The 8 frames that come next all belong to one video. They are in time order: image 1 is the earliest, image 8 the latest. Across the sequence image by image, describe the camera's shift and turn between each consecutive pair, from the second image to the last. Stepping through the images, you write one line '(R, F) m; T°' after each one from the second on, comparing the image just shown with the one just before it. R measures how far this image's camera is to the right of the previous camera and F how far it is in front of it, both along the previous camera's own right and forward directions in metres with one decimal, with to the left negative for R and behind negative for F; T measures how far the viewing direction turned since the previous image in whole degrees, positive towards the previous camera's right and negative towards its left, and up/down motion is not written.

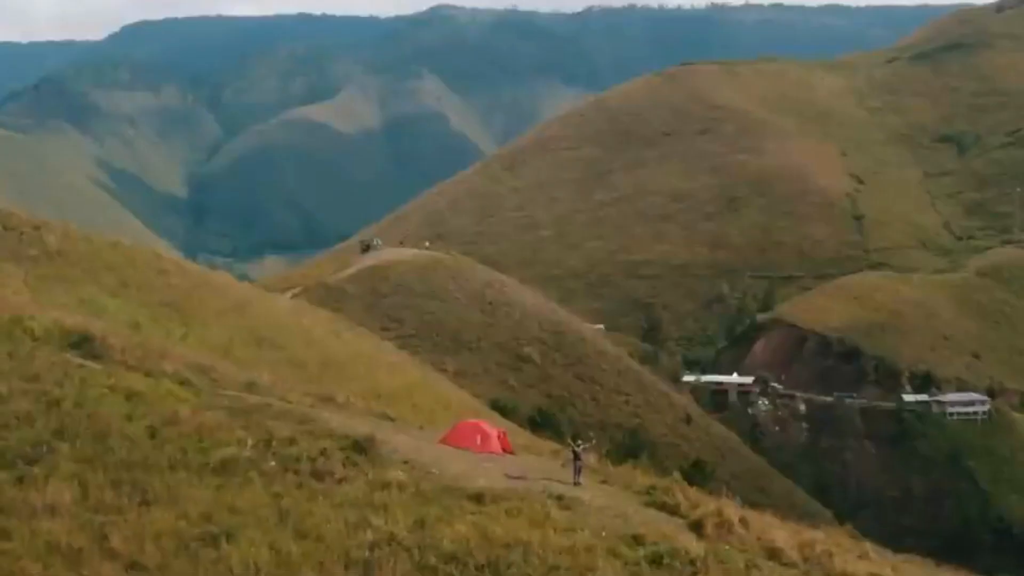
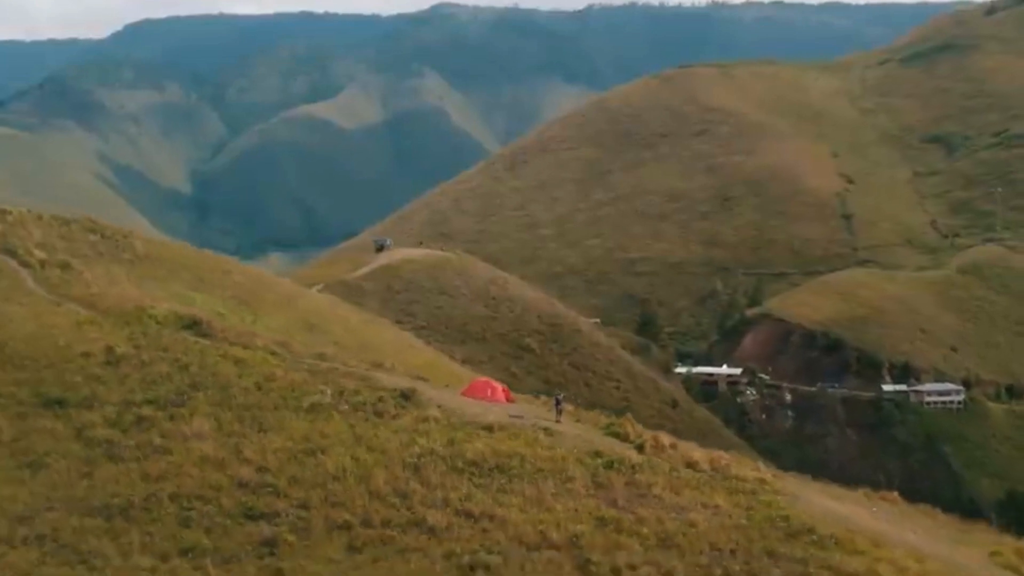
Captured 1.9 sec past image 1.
(0.0, -4.9) m; 0°
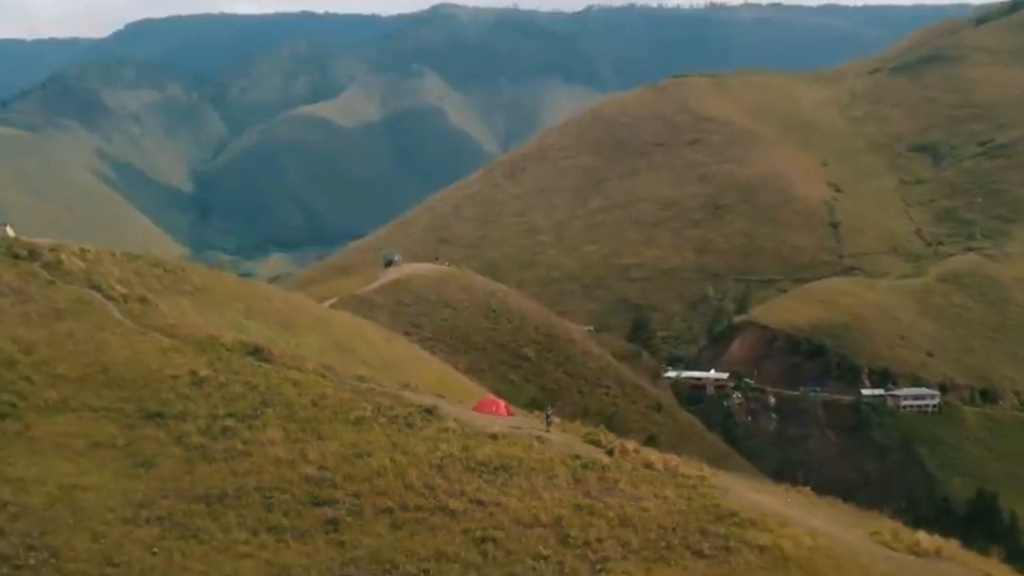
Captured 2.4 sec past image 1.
(0.0, -4.8) m; 0°
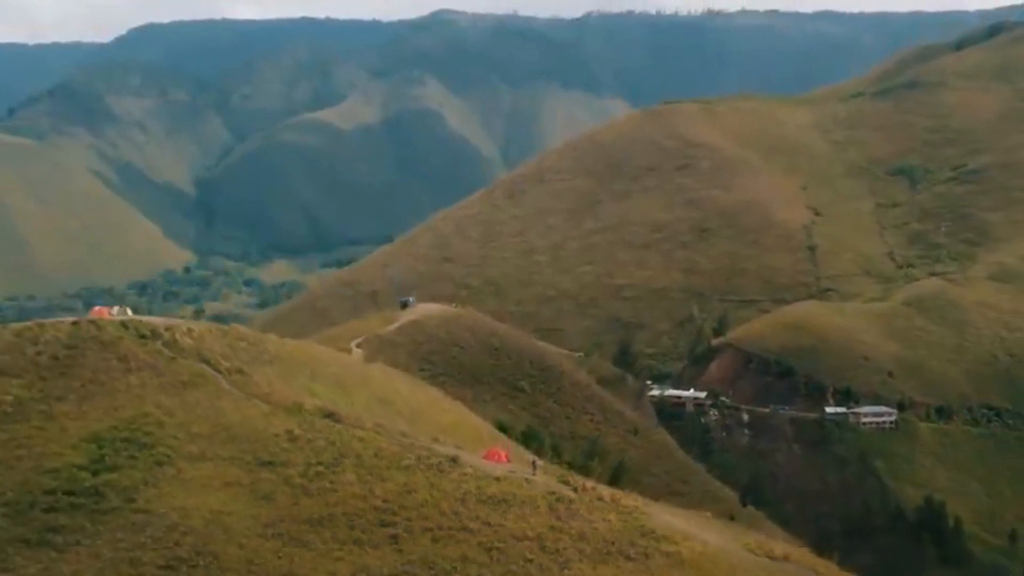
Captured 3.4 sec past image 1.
(0.0, -10.2) m; 0°
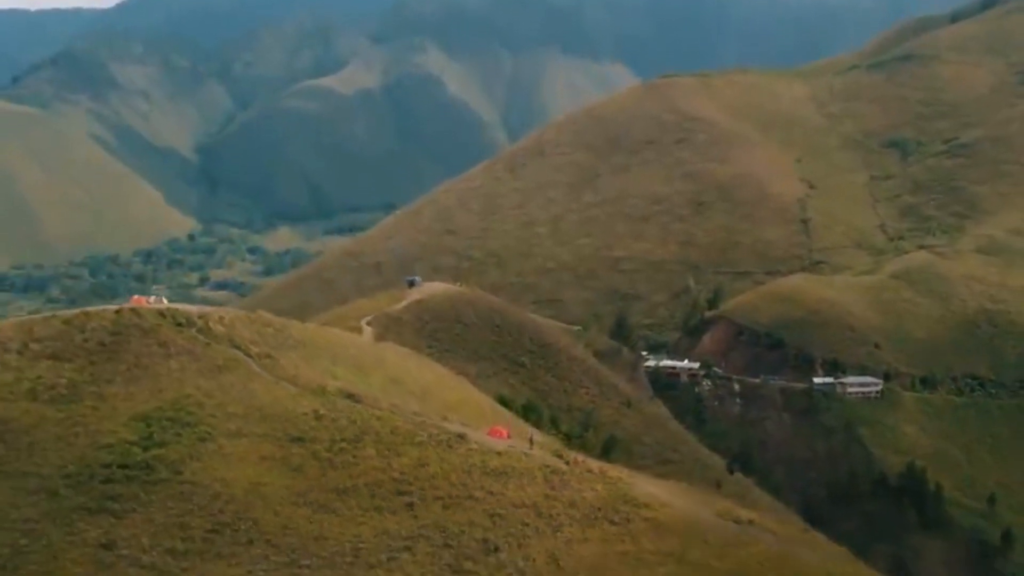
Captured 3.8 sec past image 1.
(0.0, -4.2) m; 0°
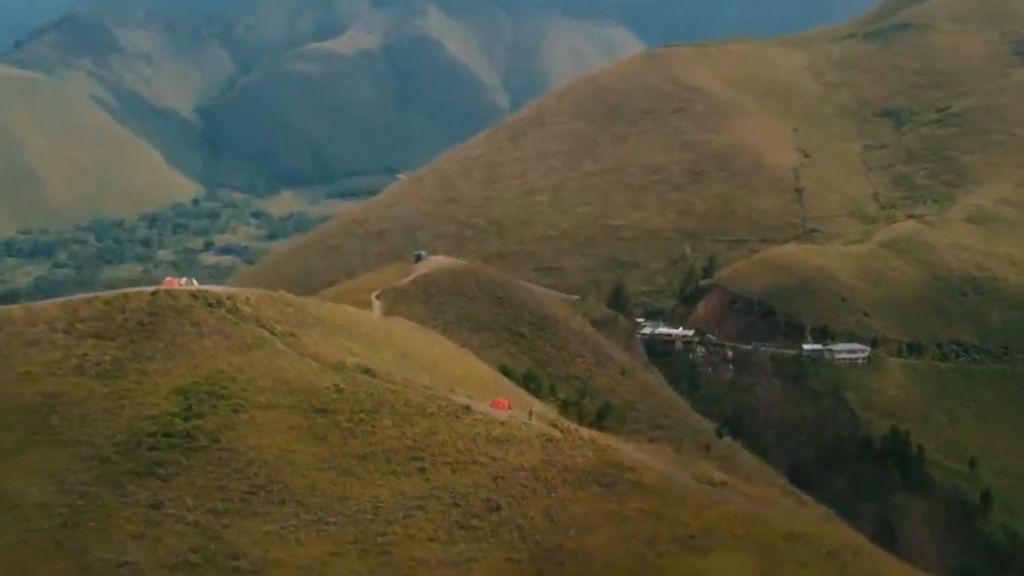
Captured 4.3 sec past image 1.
(0.0, -4.2) m; 0°
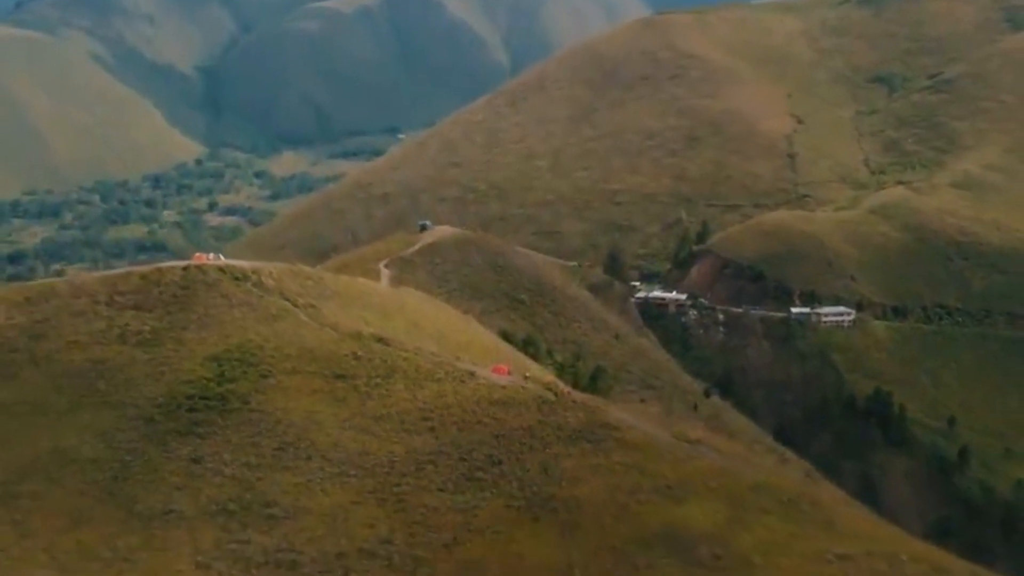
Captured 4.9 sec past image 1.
(0.0, -4.7) m; 0°
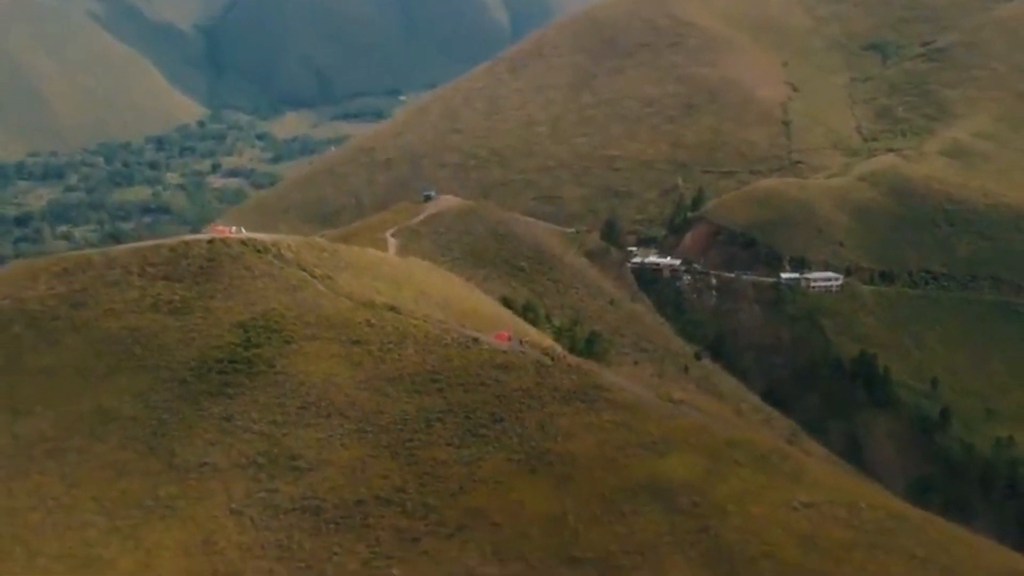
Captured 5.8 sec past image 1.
(0.0, -4.3) m; 0°
